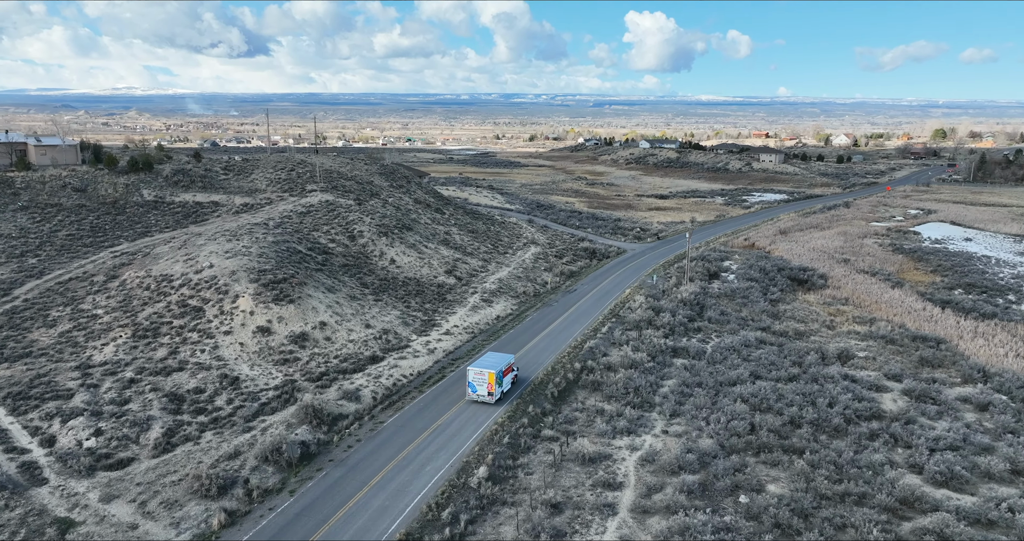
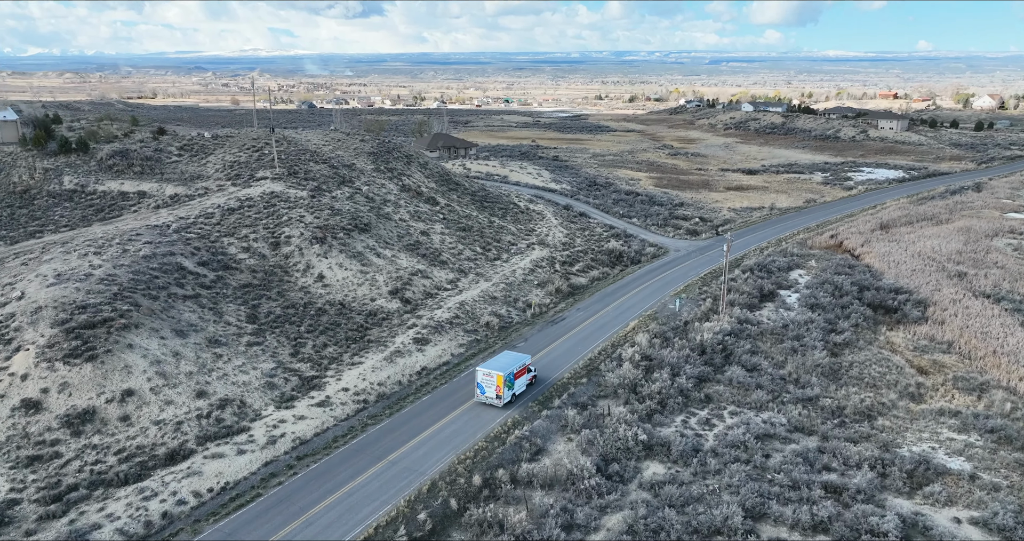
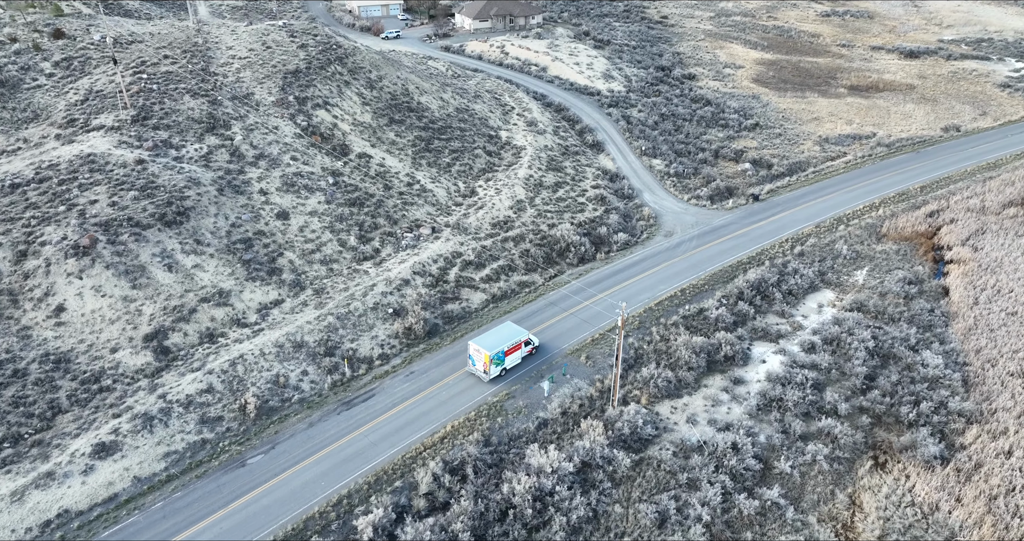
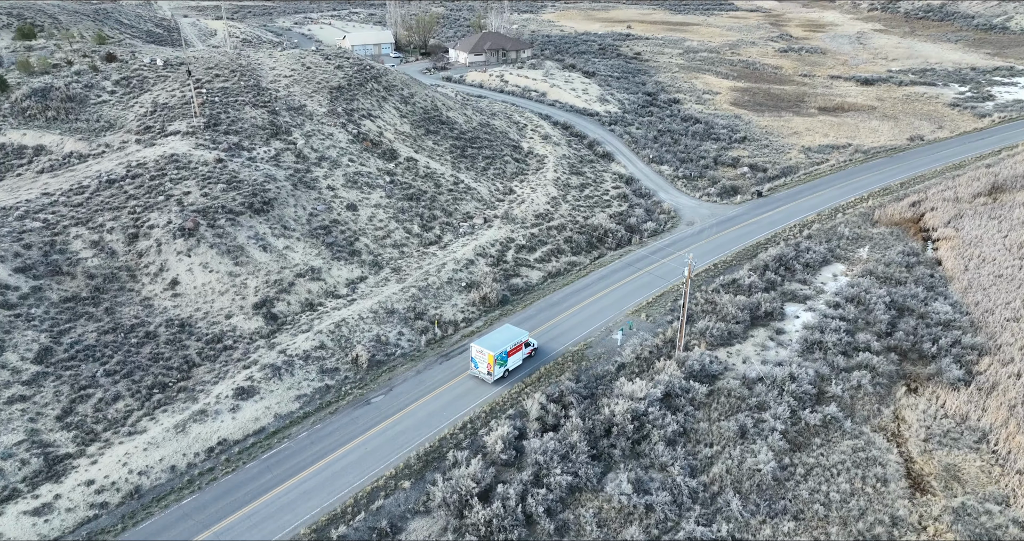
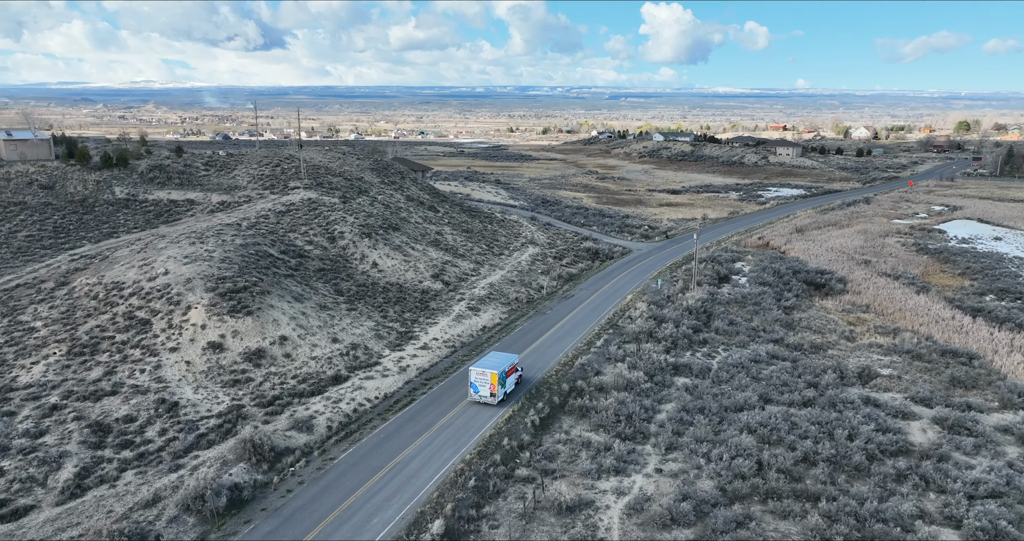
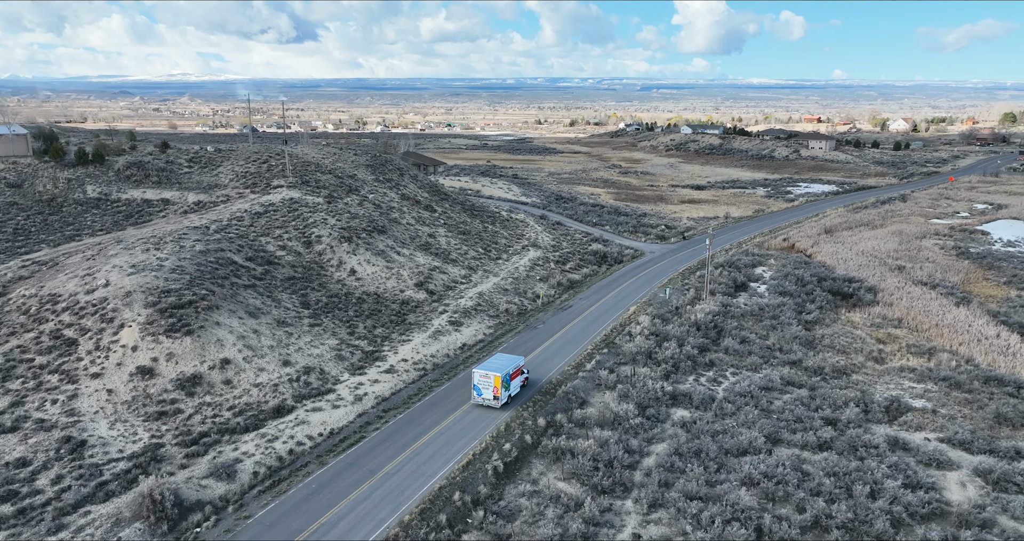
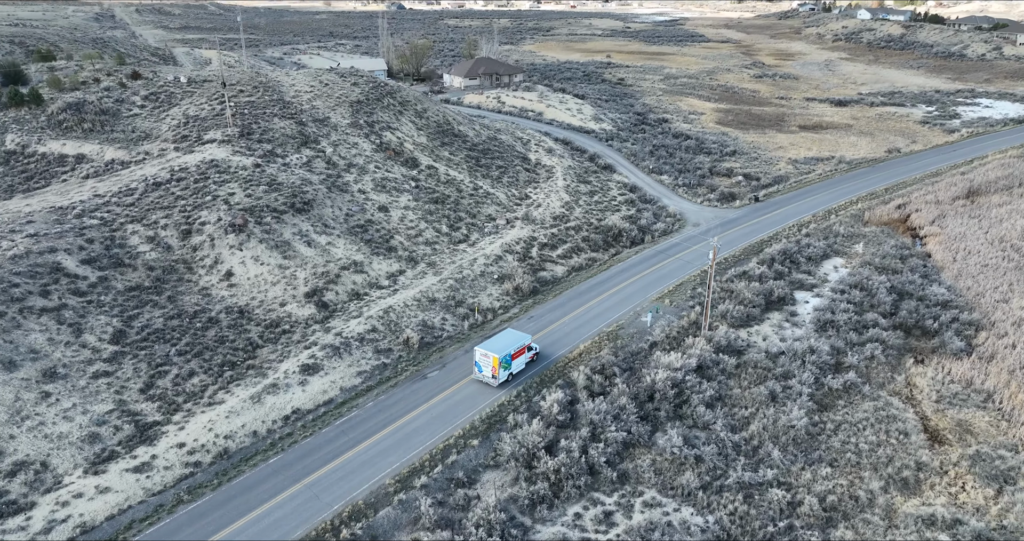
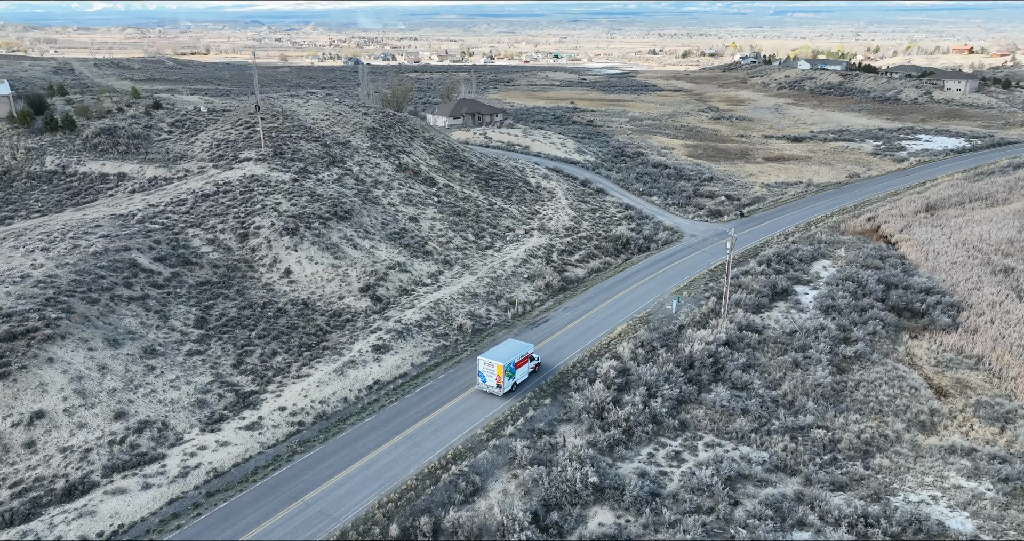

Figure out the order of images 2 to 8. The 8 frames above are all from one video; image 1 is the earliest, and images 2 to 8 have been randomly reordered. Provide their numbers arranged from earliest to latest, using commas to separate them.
5, 6, 2, 8, 7, 4, 3
